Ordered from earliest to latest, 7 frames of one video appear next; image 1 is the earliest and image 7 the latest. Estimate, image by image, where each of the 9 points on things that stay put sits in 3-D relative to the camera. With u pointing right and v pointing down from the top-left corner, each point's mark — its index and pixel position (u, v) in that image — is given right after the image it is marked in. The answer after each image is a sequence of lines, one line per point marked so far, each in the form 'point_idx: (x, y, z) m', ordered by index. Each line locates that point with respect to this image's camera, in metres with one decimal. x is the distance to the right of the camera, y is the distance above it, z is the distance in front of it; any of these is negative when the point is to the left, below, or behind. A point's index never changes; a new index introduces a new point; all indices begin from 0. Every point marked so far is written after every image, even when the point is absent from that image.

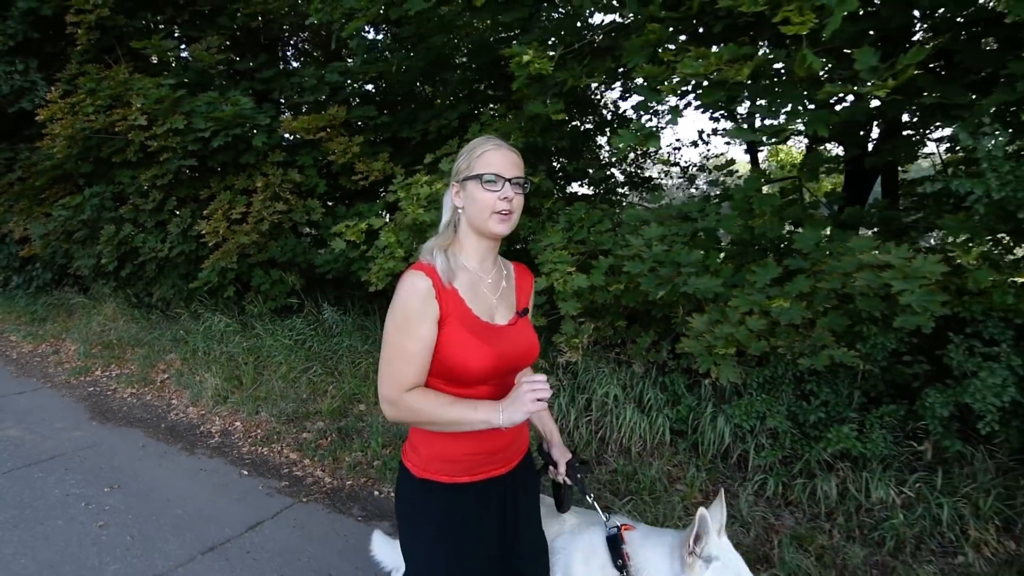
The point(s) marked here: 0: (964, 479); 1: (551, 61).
0: (+2.5, -1.0, +2.8) m
1: (+0.2, +1.4, +3.1) m
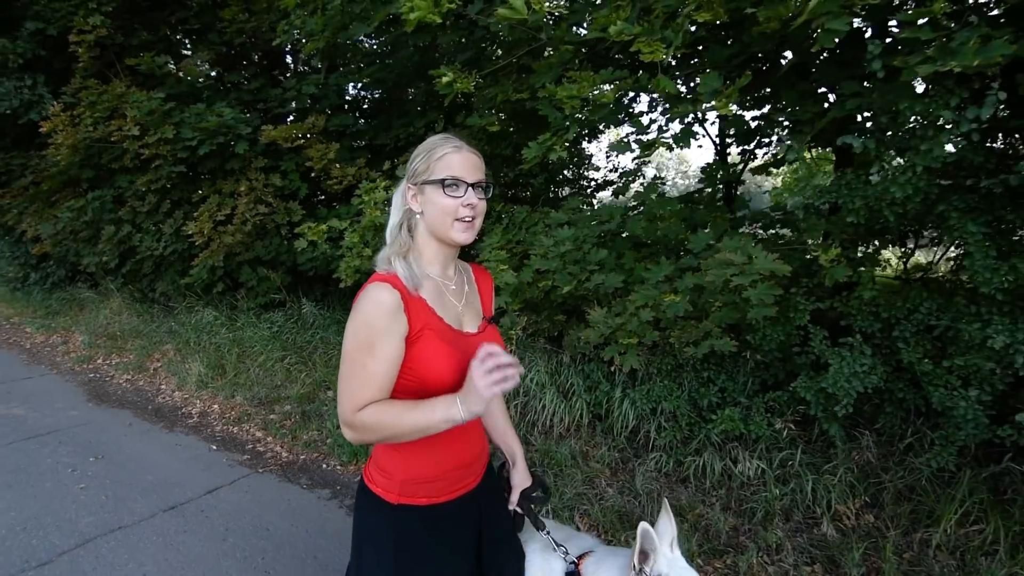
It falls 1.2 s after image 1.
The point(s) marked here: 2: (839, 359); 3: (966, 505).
0: (+1.9, -1.0, +3.1) m
1: (-0.3, +1.4, +3.5) m
2: (+1.8, -0.4, +2.9) m
3: (+2.4, -1.1, +2.7) m
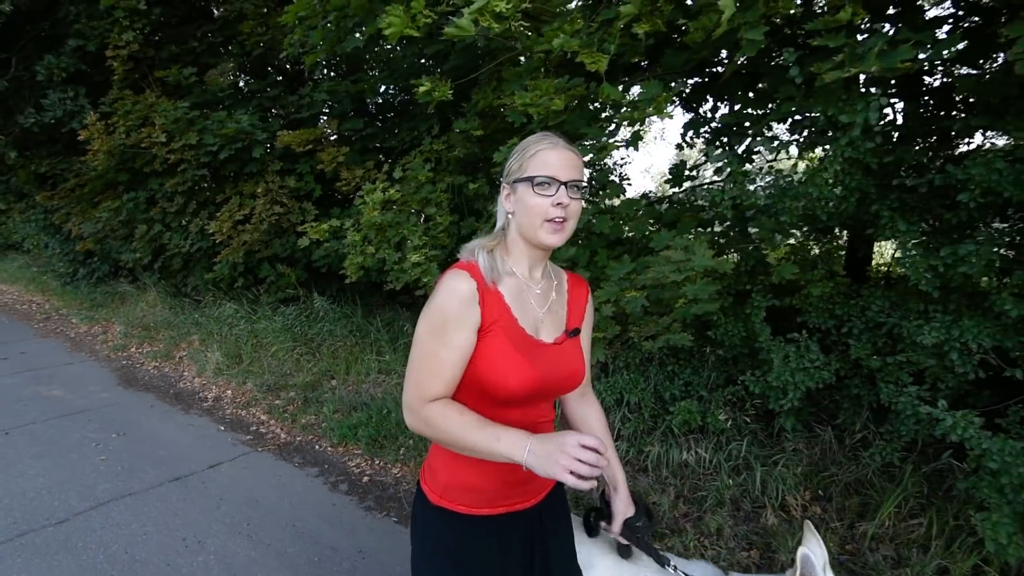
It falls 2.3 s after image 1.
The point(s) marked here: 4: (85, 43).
0: (+1.7, -1.0, +3.2) m
1: (-0.5, +1.4, +3.7) m
2: (+1.6, -0.4, +3.0) m
3: (+2.1, -1.1, +2.8) m
4: (-5.4, +3.1, +6.5) m
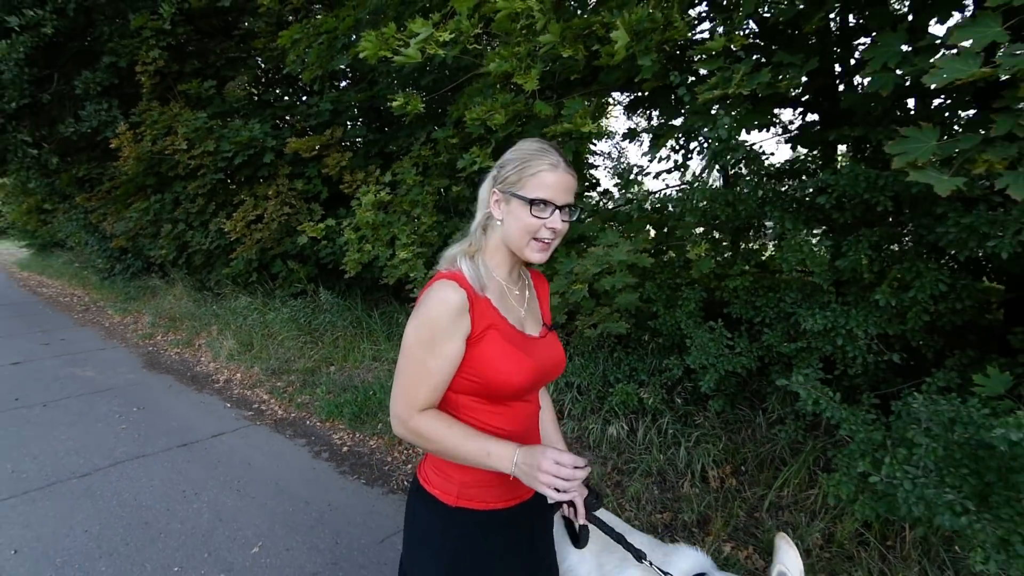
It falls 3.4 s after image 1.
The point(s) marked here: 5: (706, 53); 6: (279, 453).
0: (+1.4, -1.0, +3.5) m
1: (-0.7, +1.5, +4.2) m
2: (+1.3, -0.3, +3.4) m
3: (+1.8, -1.1, +3.1) m
4: (-5.5, +3.2, +7.2) m
5: (+0.9, +1.1, +2.5) m
6: (-1.9, -1.3, +4.2) m
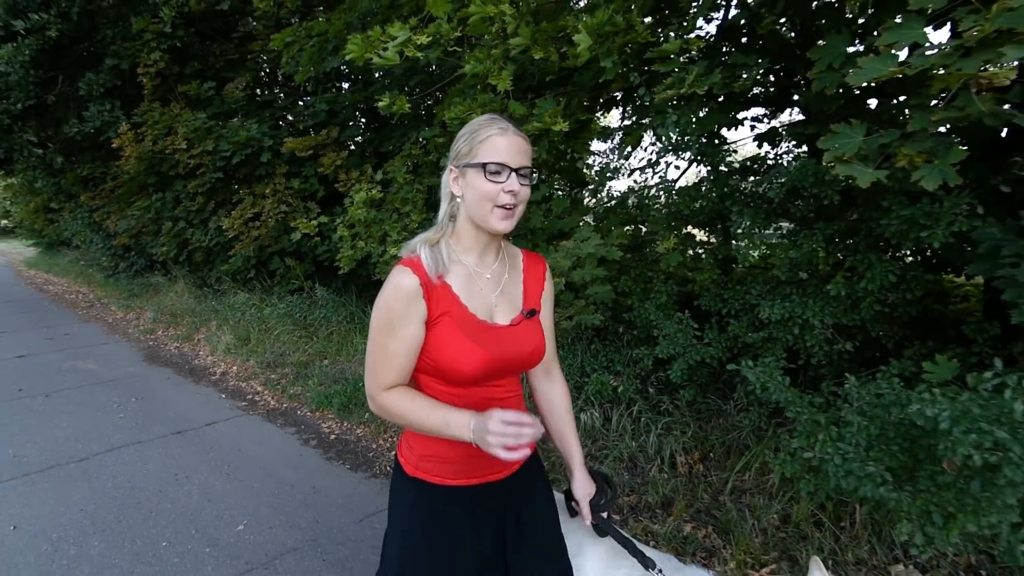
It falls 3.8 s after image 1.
0: (+1.2, -0.9, +3.6) m
1: (-0.9, +1.5, +4.3) m
2: (+1.1, -0.3, +3.5) m
3: (+1.6, -1.0, +3.2) m
4: (-5.6, +3.2, +7.4) m
5: (+0.8, +1.2, +2.6) m
6: (-2.0, -1.3, +4.3) m
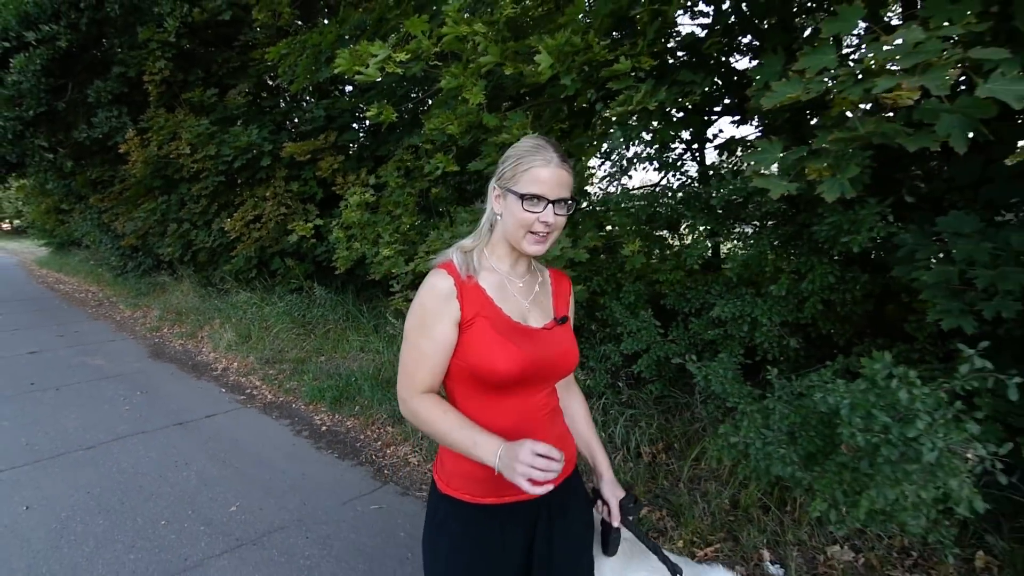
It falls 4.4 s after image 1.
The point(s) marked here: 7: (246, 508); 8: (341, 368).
0: (+1.1, -0.9, +3.8) m
1: (-1.1, +1.5, +4.5) m
2: (+0.9, -0.3, +3.7) m
3: (+1.4, -1.0, +3.4) m
4: (-5.7, +3.2, +7.7) m
5: (+0.6, +1.2, +2.8) m
6: (-2.2, -1.3, +4.6) m
7: (-1.7, -1.4, +3.4) m
8: (-1.9, -0.9, +5.8) m
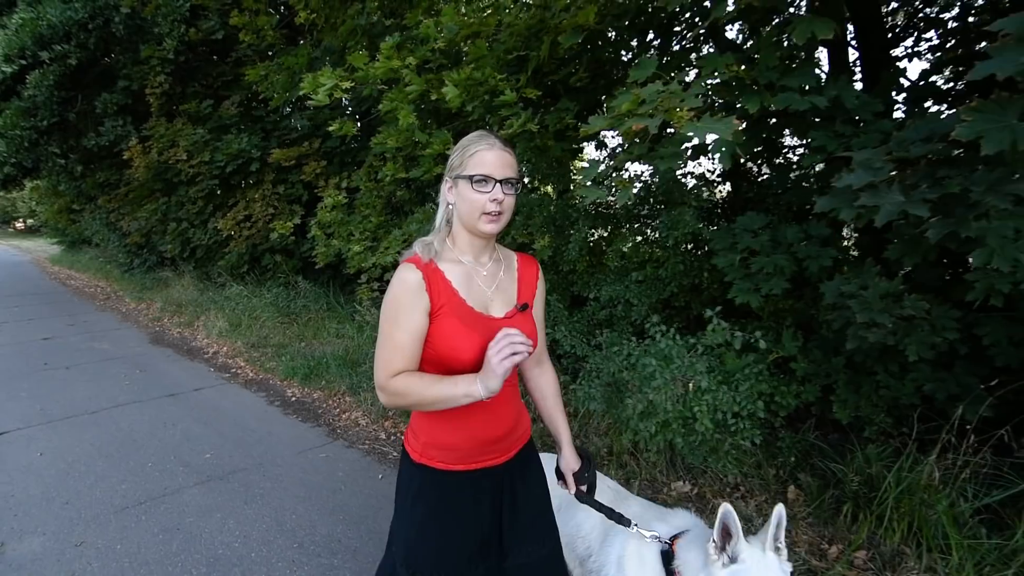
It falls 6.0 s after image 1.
0: (+0.5, -0.8, +4.5) m
1: (-1.6, +1.6, +5.3) m
2: (+0.3, -0.2, +4.4) m
3: (+0.8, -0.9, +4.1) m
4: (-6.2, +3.3, +8.5) m
5: (0.0, +1.3, +3.5) m
6: (-2.8, -1.2, +5.3) m
7: (-2.3, -1.3, +4.1) m
8: (-2.5, -0.8, +6.5) m
